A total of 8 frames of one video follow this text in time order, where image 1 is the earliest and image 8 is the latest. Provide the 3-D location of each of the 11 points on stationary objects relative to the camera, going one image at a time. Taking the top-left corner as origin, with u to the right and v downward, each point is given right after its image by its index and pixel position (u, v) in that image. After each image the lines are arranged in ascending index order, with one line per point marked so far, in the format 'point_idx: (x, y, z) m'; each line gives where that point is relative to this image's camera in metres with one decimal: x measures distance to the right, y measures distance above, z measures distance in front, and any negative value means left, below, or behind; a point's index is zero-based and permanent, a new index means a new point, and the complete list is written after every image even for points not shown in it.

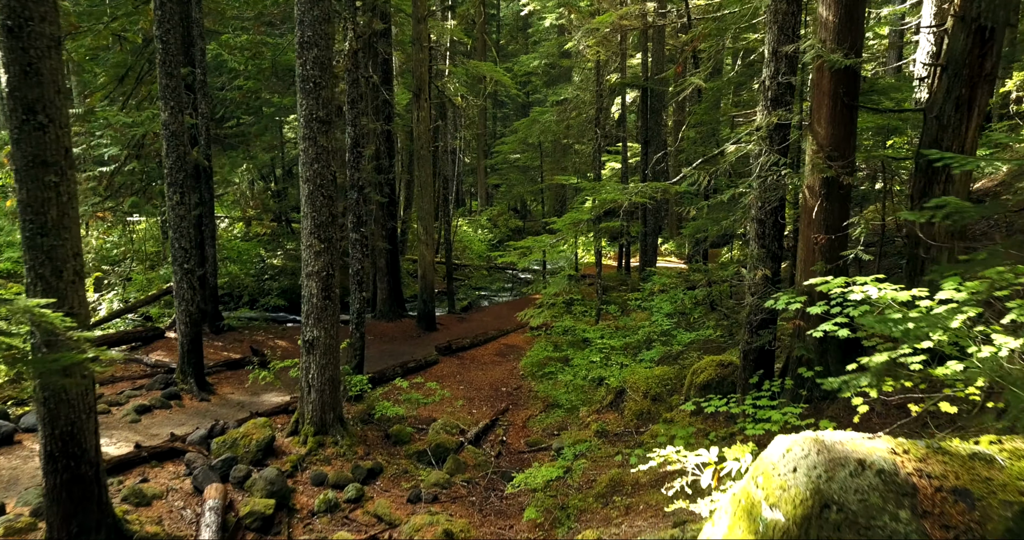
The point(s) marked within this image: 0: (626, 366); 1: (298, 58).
0: (+2.2, -1.8, +9.4) m
1: (-3.1, +3.1, +7.2) m
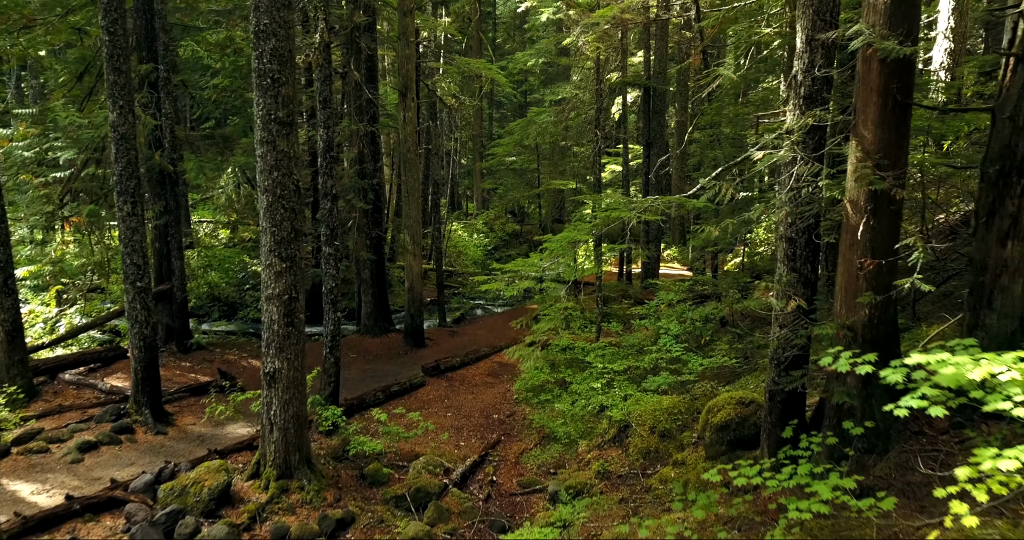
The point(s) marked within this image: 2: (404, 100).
0: (+2.0, -2.1, +8.4) m
1: (-3.3, +2.8, +6.3) m
2: (-2.8, +4.4, +12.9) m
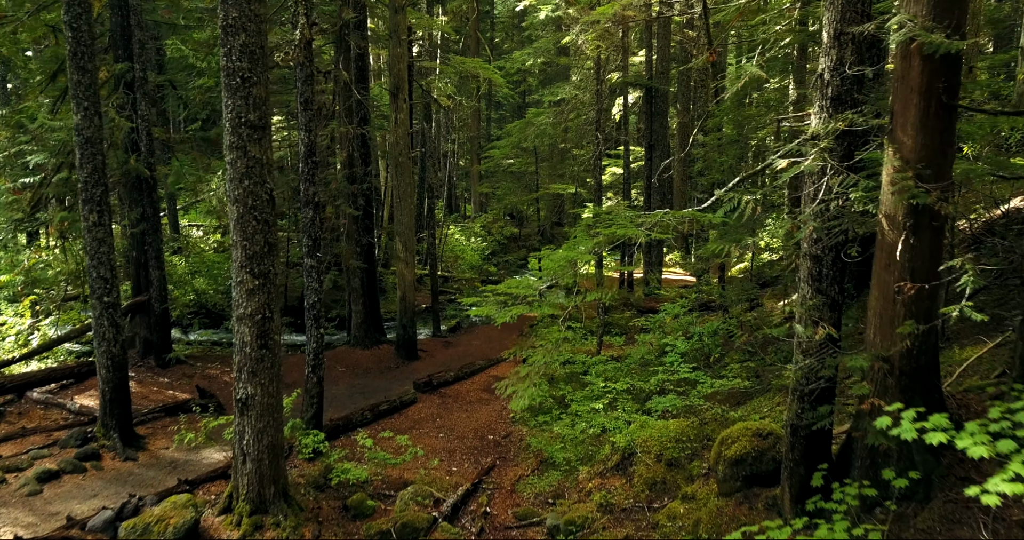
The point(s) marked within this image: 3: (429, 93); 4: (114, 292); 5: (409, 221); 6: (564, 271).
0: (+2.0, -2.3, +7.8) m
1: (-3.3, +2.6, +5.7) m
2: (-2.9, +4.2, +12.3) m
3: (-2.7, +5.8, +16.4) m
4: (-6.2, -0.3, +7.8) m
5: (-2.6, +1.2, +12.5) m
6: (+0.8, +0.1, +7.8) m
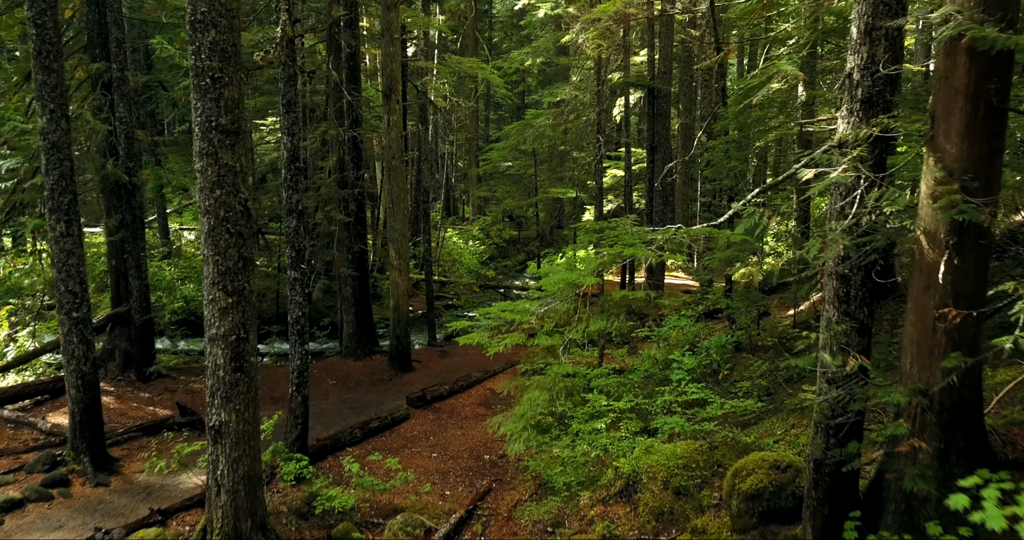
0: (+1.9, -2.5, +7.4) m
1: (-3.4, +2.4, +5.2) m
2: (-3.0, +4.0, +11.9) m
3: (-2.8, +5.6, +15.9) m
4: (-6.2, -0.5, +7.3) m
5: (-2.7, +1.0, +12.0) m
6: (+0.8, -0.1, +7.3) m
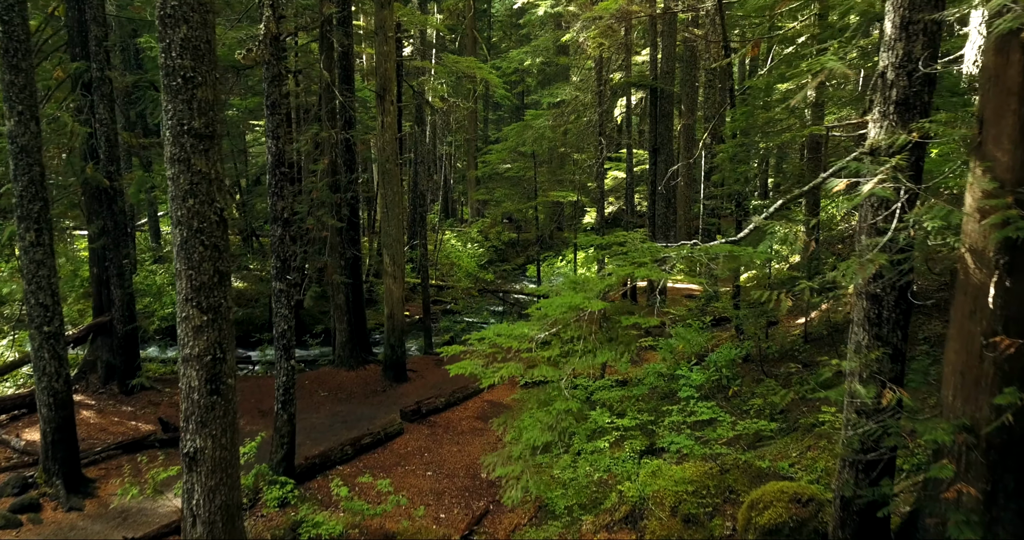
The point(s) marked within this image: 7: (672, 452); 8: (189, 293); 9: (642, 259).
0: (+1.9, -2.6, +7.0) m
1: (-3.4, +2.2, +4.8) m
2: (-3.0, +3.8, +11.4) m
3: (-2.8, +5.5, +15.5) m
4: (-6.3, -0.7, +6.9) m
5: (-2.7, +0.9, +11.6) m
6: (+0.8, -0.3, +6.9) m
7: (+2.2, -2.5, +6.8) m
8: (-3.3, -0.2, +5.1) m
9: (+1.5, +0.2, +6.0) m
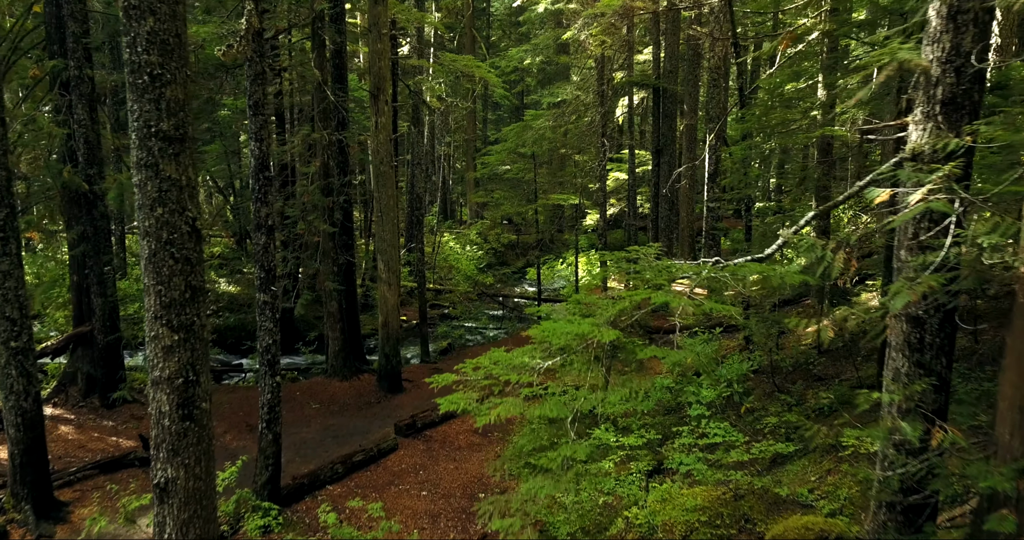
0: (+1.9, -2.8, +6.5) m
1: (-3.4, +2.1, +4.4) m
2: (-3.0, +3.7, +11.0) m
3: (-2.8, +5.3, +15.1) m
4: (-6.3, -0.8, +6.5) m
5: (-2.7, +0.7, +11.2) m
6: (+0.7, -0.4, +6.5) m
7: (+2.2, -2.6, +6.4) m
8: (-3.3, -0.4, +4.7) m
9: (+1.5, 0.0, +5.6) m
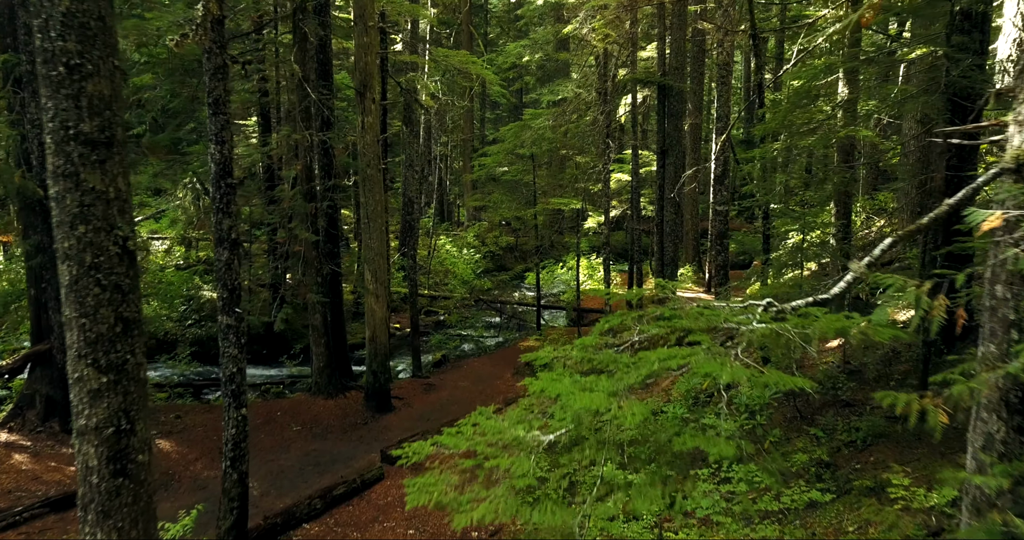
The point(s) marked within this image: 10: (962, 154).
0: (+1.8, -3.0, +5.8) m
1: (-3.5, +1.8, +3.6) m
2: (-3.1, +3.5, +10.2) m
3: (-2.9, +5.1, +14.3) m
4: (-6.3, -1.1, +5.7) m
5: (-2.8, +0.5, +10.4) m
6: (+0.7, -0.7, +5.7) m
7: (+2.1, -2.8, +5.6) m
8: (-3.4, -0.6, +3.9) m
9: (+1.4, -0.2, +4.8) m
10: (+5.5, +1.4, +6.1) m
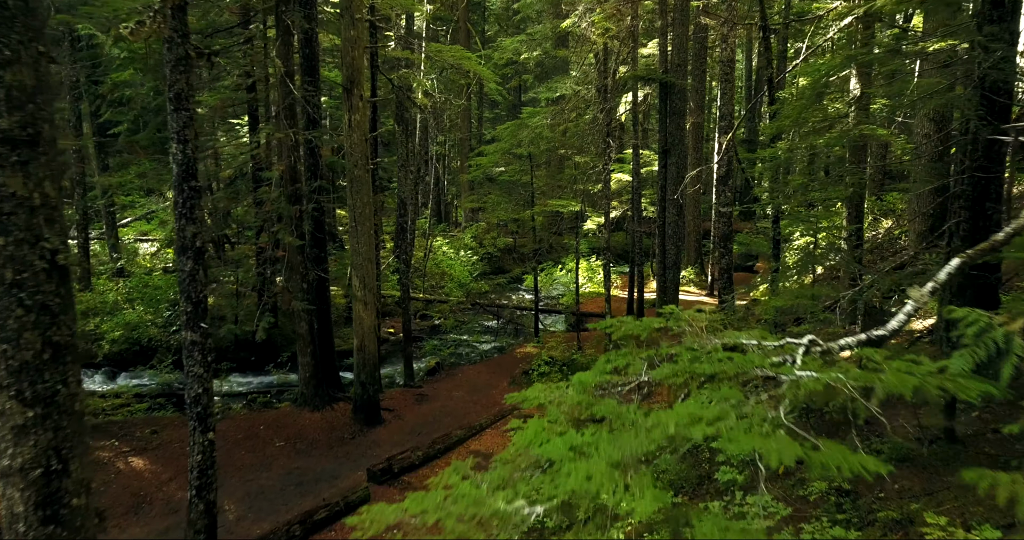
0: (+1.7, -3.1, +5.3) m
1: (-3.6, +1.7, +3.1) m
2: (-3.2, +3.4, +9.7) m
3: (-3.0, +5.0, +13.8) m
4: (-6.4, -1.2, +5.2) m
5: (-2.8, +0.4, +9.9) m
6: (+0.6, -0.8, +5.2) m
7: (+2.0, -3.0, +5.1) m
8: (-3.5, -0.7, +3.4) m
9: (+1.3, -0.3, +4.3) m
10: (+5.4, +1.3, +5.6) m
